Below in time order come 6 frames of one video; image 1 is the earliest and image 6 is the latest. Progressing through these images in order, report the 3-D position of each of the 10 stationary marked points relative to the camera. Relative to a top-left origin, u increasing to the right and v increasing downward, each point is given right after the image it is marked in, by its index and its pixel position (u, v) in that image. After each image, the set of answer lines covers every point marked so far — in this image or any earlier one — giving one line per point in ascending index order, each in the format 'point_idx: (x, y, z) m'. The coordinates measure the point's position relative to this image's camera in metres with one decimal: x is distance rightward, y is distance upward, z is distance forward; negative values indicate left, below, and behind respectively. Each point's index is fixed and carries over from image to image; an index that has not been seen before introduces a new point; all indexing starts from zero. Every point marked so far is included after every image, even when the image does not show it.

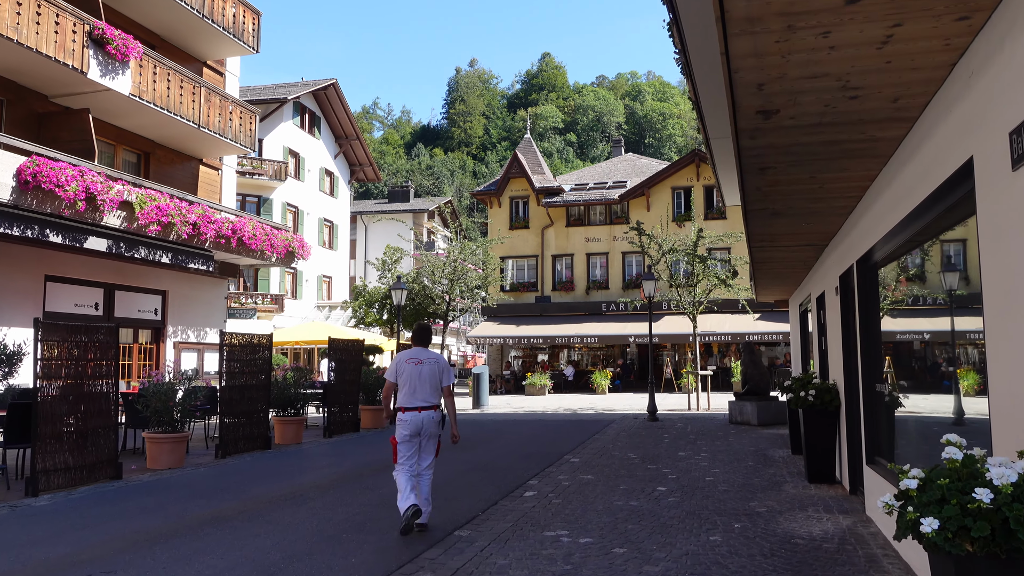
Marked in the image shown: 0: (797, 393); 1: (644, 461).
0: (+3.3, -1.2, +9.5) m
1: (+1.8, -2.4, +11.5) m
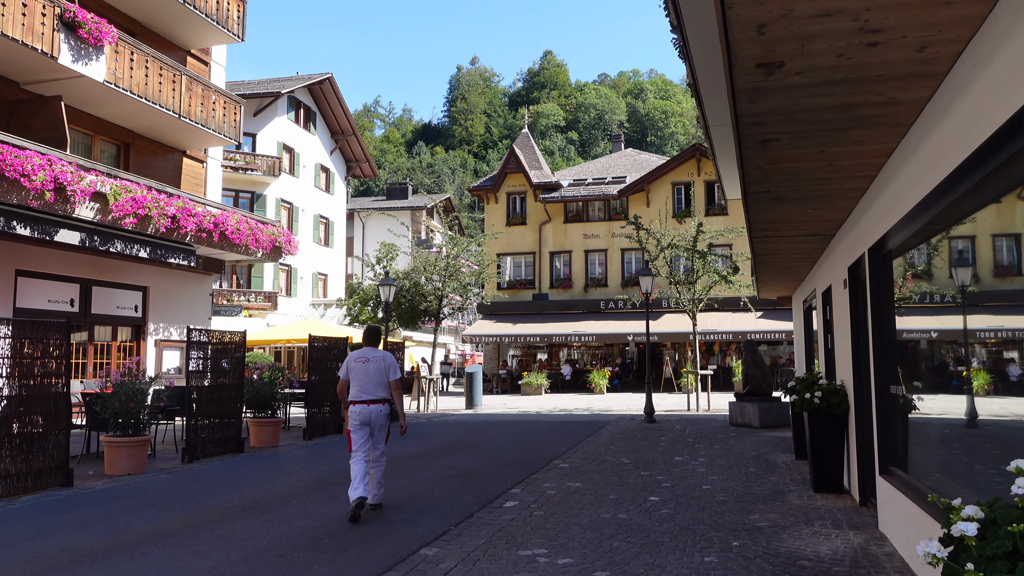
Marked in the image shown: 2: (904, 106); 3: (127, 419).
0: (+3.1, -1.1, +8.8) m
1: (+1.6, -2.3, +10.7) m
2: (+2.3, +1.1, +4.8) m
3: (-5.0, -1.7, +10.6) m
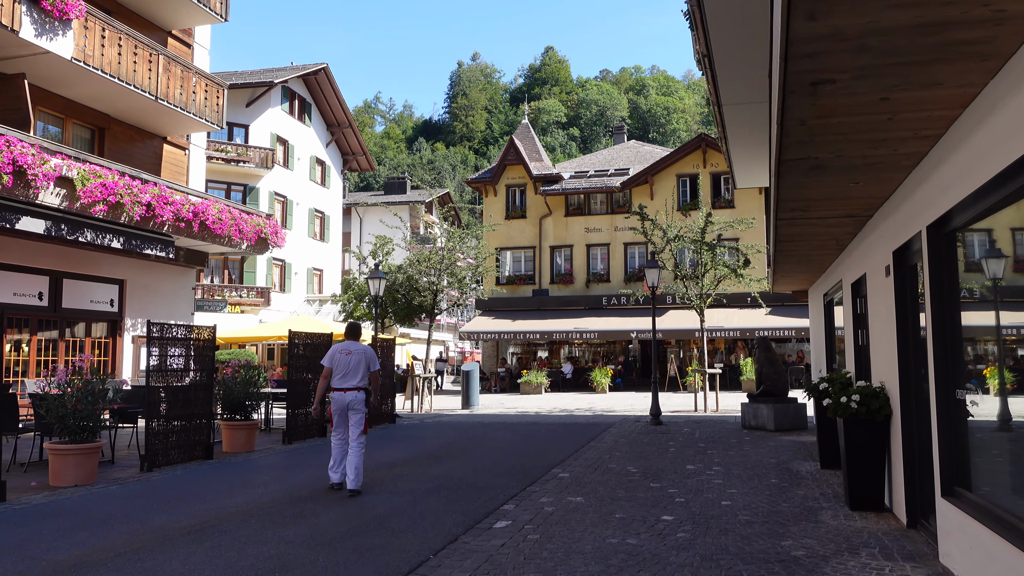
0: (+3.0, -1.0, +7.6) m
1: (+1.5, -2.2, +9.6) m
2: (+2.2, +1.2, +3.6) m
3: (-5.0, -1.6, +9.5) m
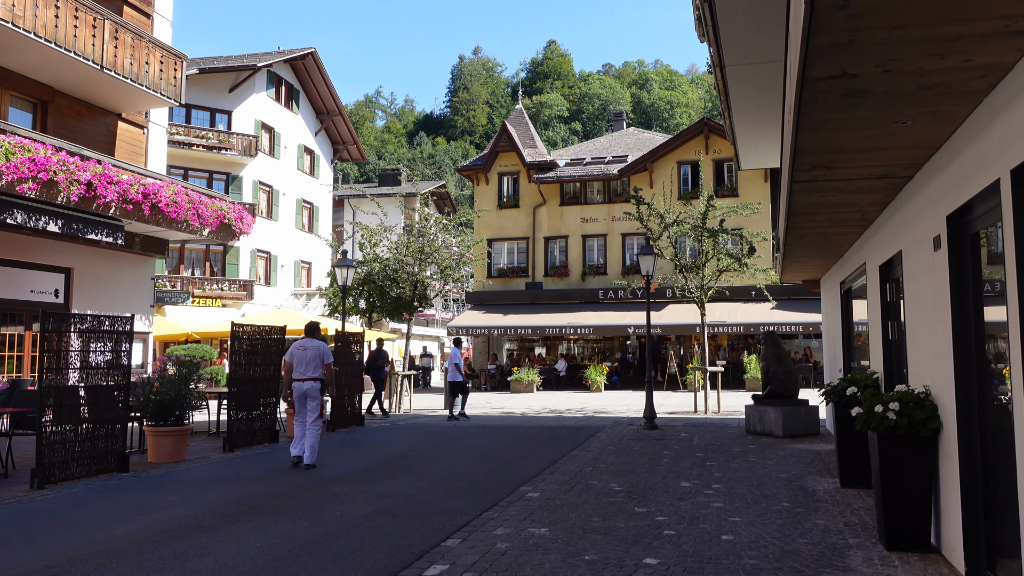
0: (+2.6, -0.9, +6.0) m
1: (+1.1, -2.0, +7.9) m
2: (+1.8, +1.3, +1.9) m
3: (-5.5, -1.4, +7.9) m
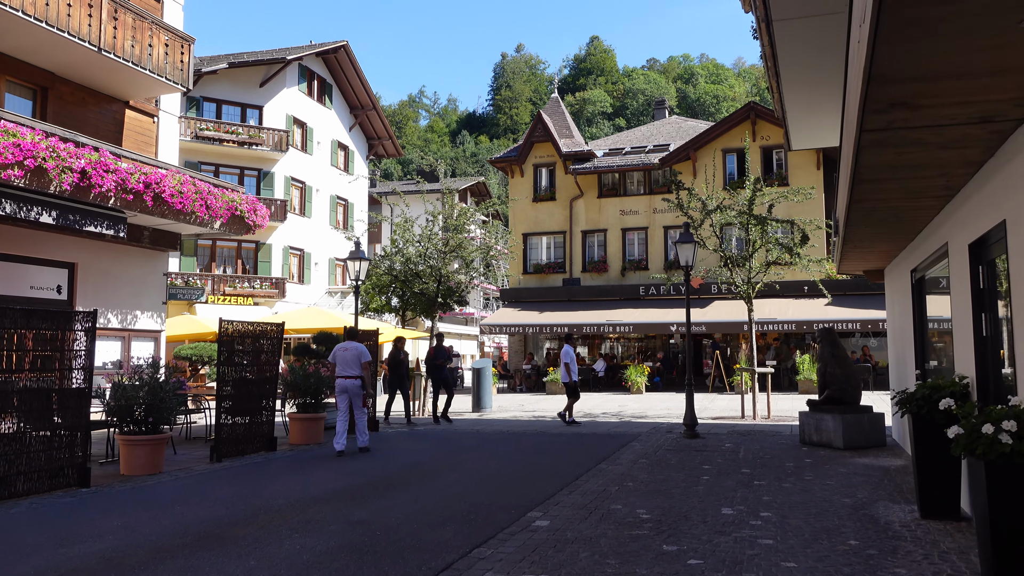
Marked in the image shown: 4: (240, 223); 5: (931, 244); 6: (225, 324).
0: (+2.5, -0.7, +4.4) m
1: (+1.1, -1.9, +6.5) m
2: (+1.4, +1.4, +0.4) m
3: (-5.5, -1.3, +6.8) m
4: (-6.1, +1.5, +18.3) m
5: (+4.4, +0.5, +8.6) m
6: (-3.9, -0.5, +11.3) m
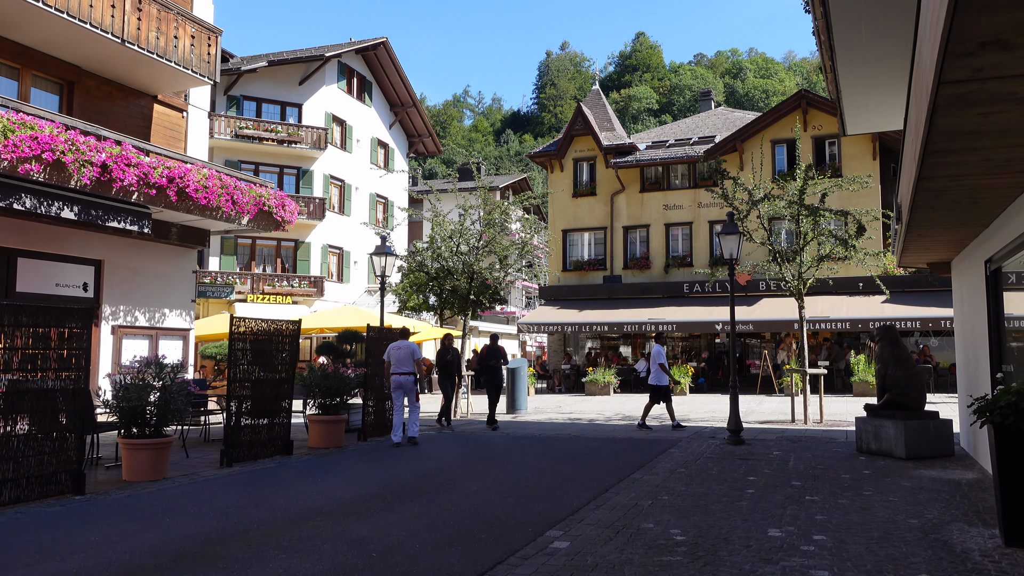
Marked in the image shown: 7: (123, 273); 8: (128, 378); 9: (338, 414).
0: (+2.5, -0.7, +3.5) m
1: (+1.2, -1.9, +5.6) m
2: (+1.2, +1.5, -0.4) m
3: (-5.3, -1.2, +6.3) m
4: (-5.3, +1.5, +17.9) m
5: (+4.6, +0.6, +7.6) m
6: (-3.5, -0.4, +10.7) m
7: (-8.0, +0.3, +17.1) m
8: (-4.4, -1.0, +9.5) m
9: (-2.7, -1.9, +12.8) m
